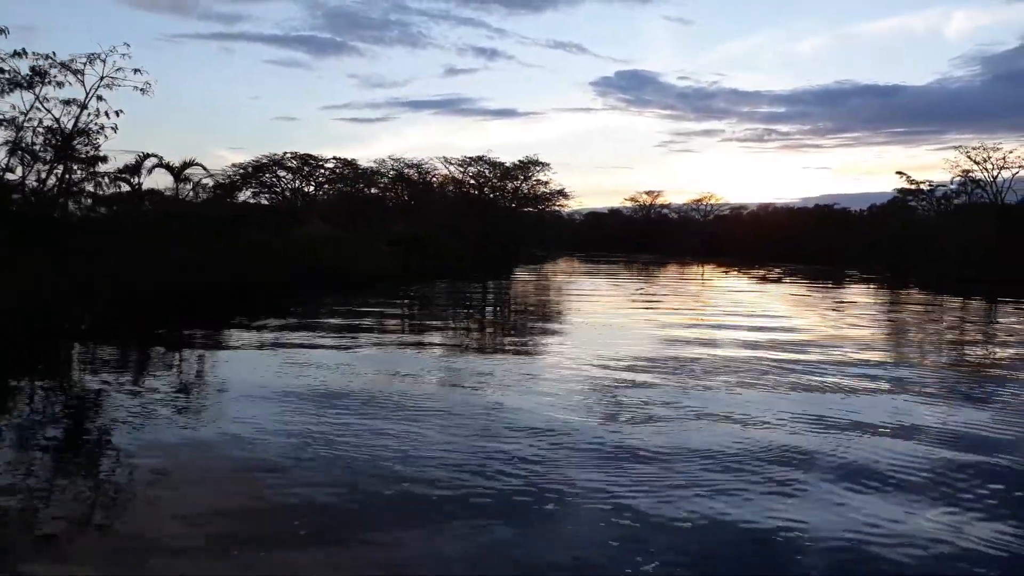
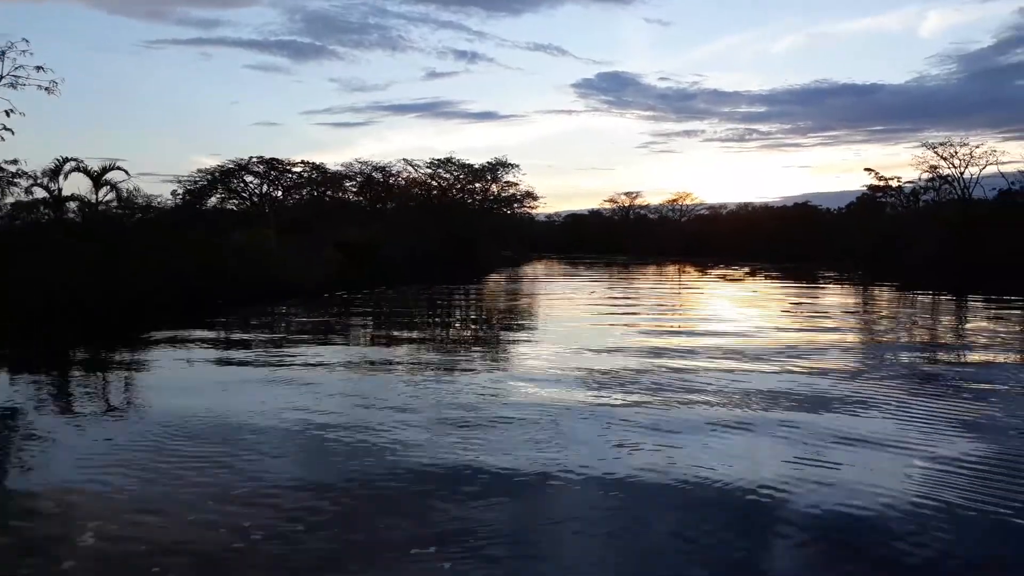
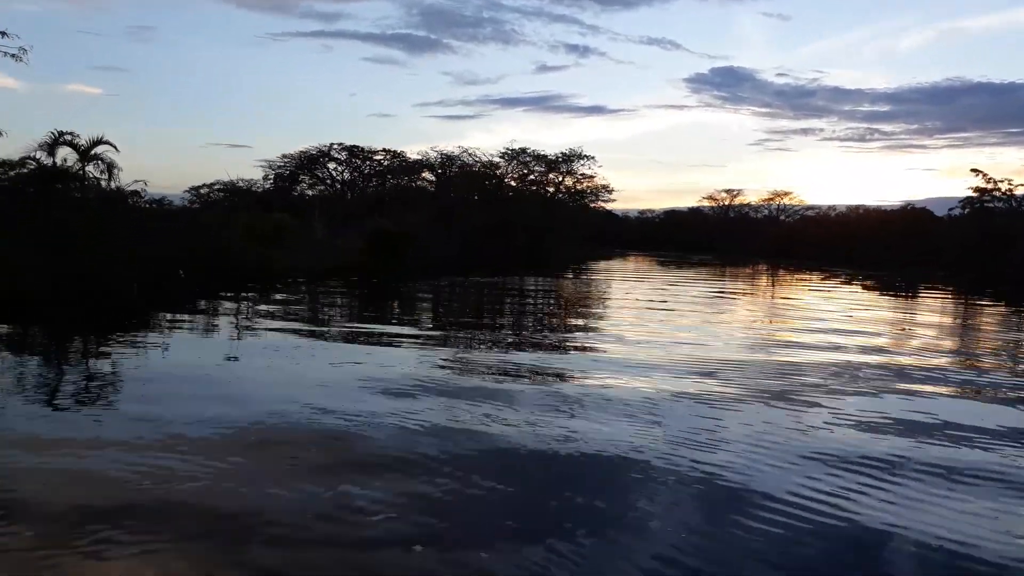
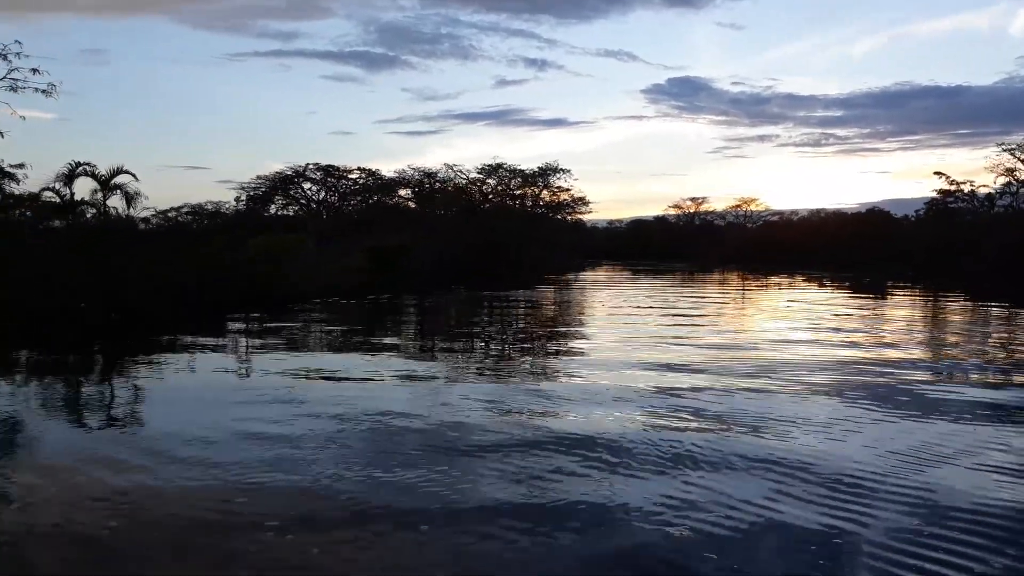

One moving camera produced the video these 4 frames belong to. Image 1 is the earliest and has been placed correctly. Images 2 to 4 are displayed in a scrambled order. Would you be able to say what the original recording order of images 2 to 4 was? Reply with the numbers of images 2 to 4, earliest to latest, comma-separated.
2, 4, 3
